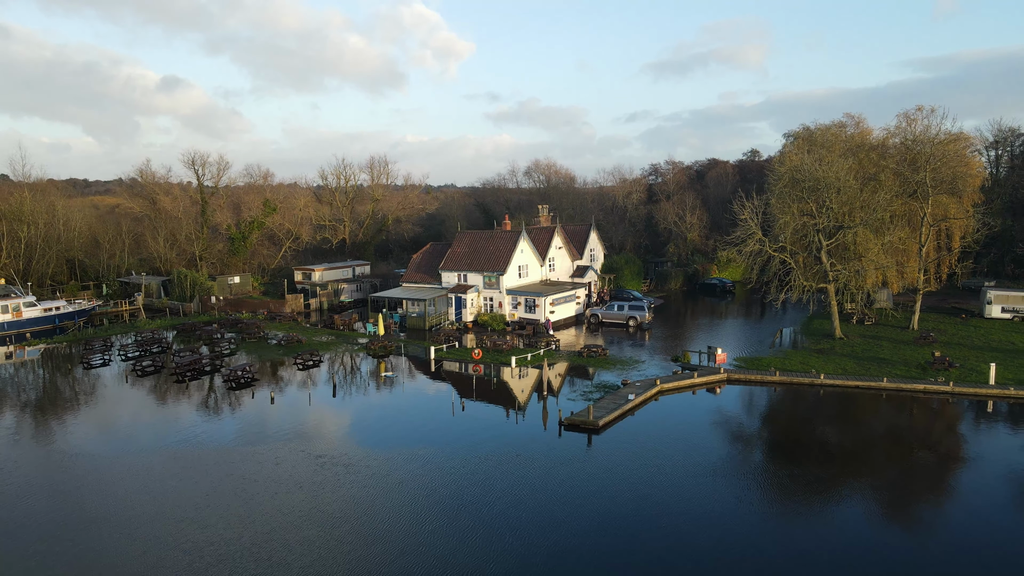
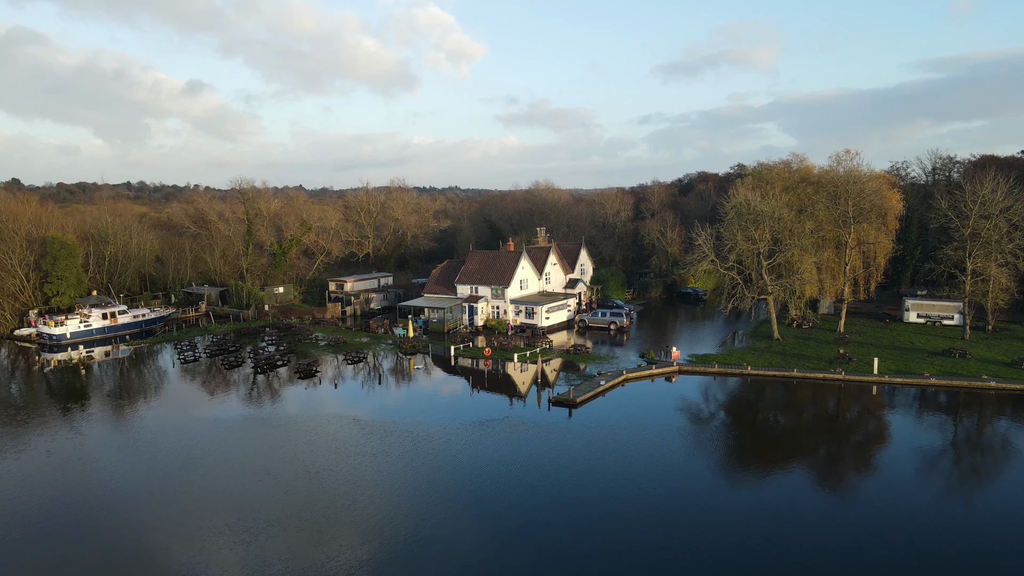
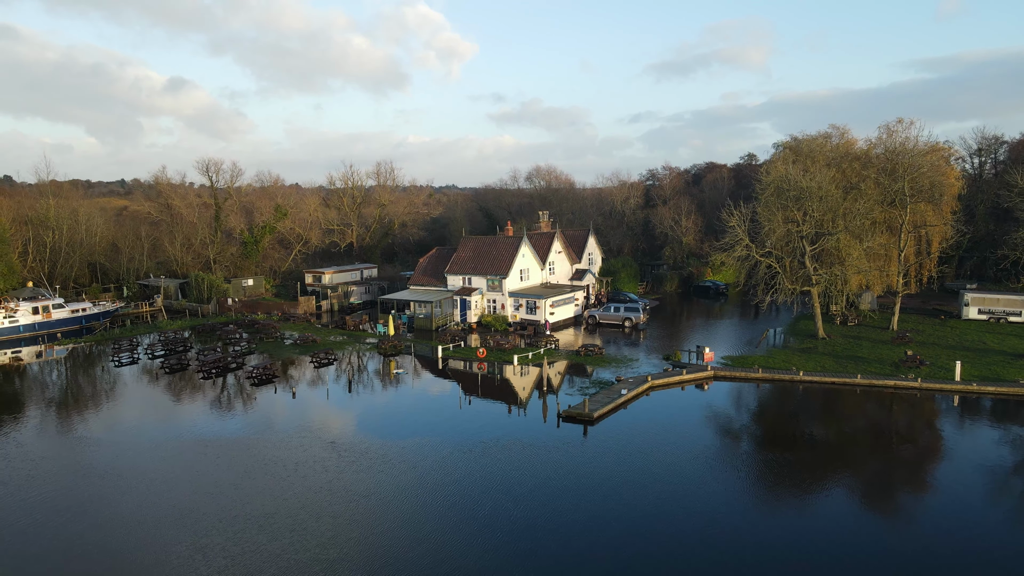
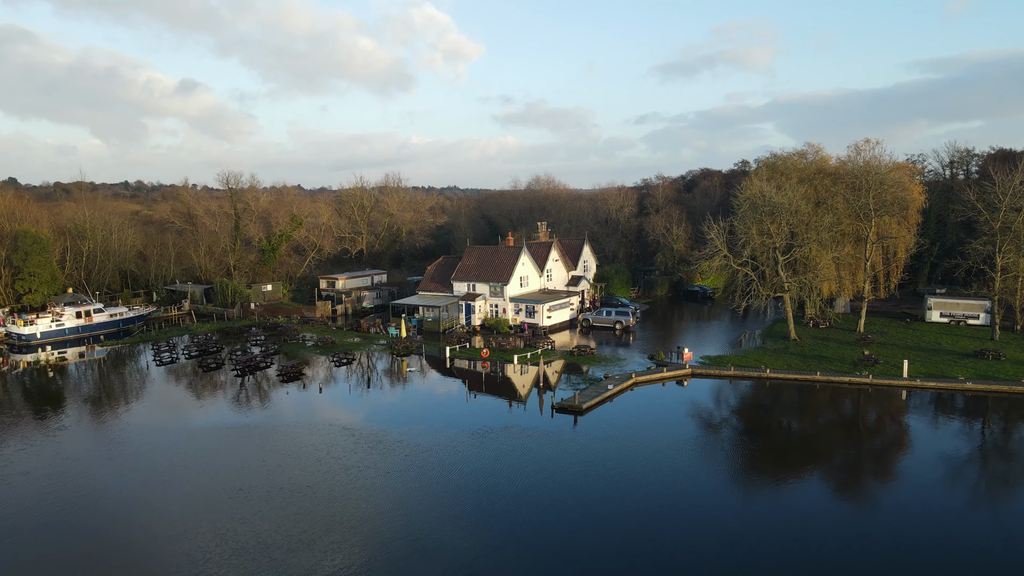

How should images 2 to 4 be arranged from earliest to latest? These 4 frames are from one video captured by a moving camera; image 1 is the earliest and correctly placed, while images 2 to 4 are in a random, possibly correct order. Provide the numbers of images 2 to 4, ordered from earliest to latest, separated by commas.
3, 4, 2
